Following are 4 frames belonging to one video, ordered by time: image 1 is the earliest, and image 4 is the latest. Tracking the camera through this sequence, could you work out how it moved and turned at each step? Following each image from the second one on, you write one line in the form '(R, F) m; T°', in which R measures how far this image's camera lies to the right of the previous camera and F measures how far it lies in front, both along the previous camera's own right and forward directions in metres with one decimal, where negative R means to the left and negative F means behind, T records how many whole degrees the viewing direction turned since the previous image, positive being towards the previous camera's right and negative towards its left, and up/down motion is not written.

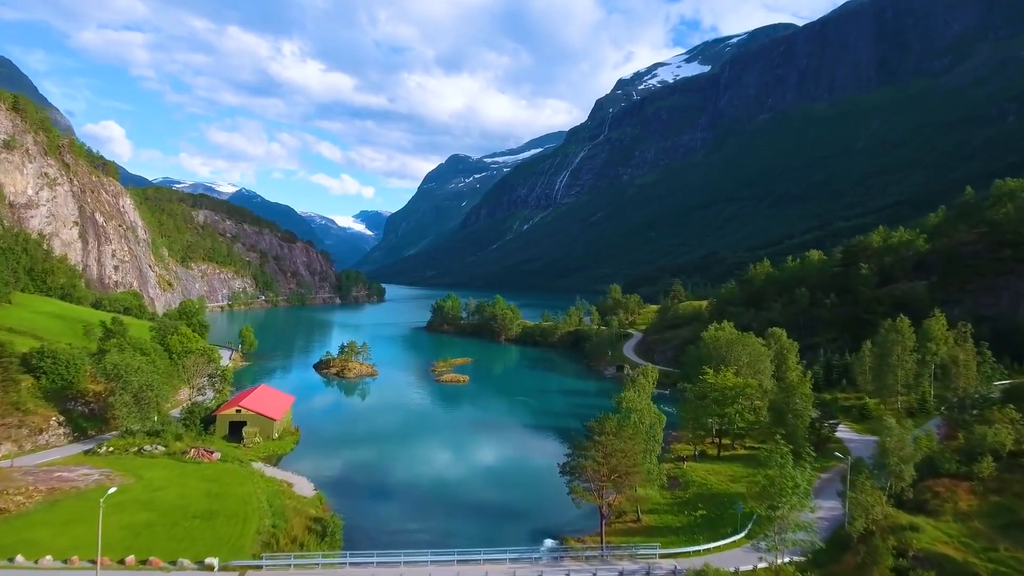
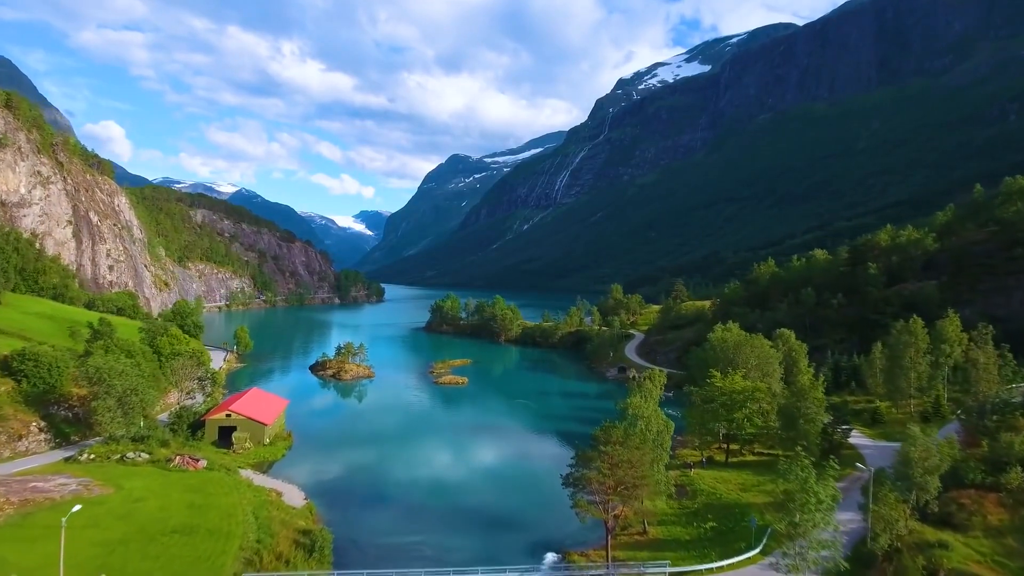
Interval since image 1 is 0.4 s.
(0.0, +1.9) m; 0°
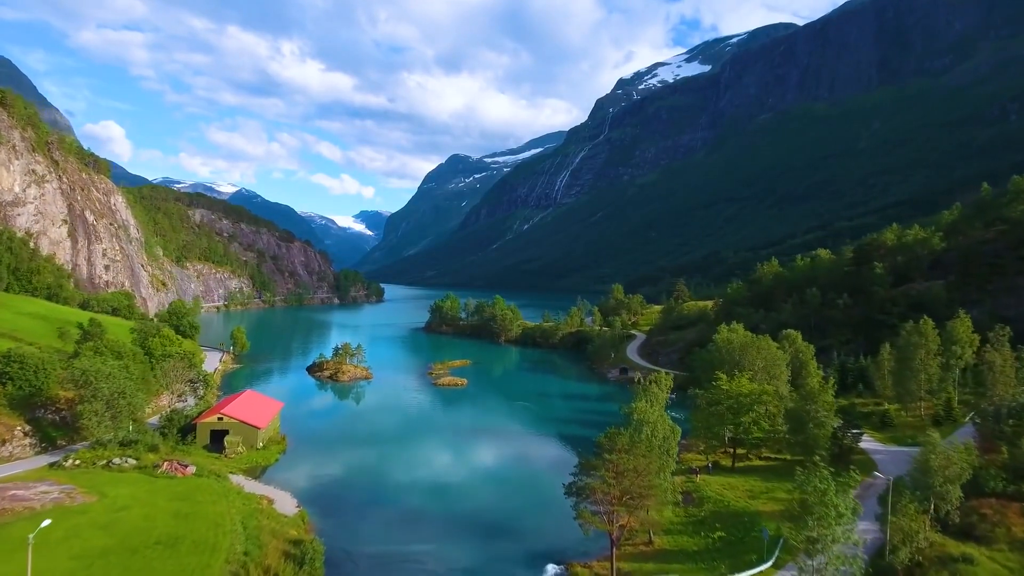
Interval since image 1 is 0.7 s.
(0.0, +1.4) m; 0°
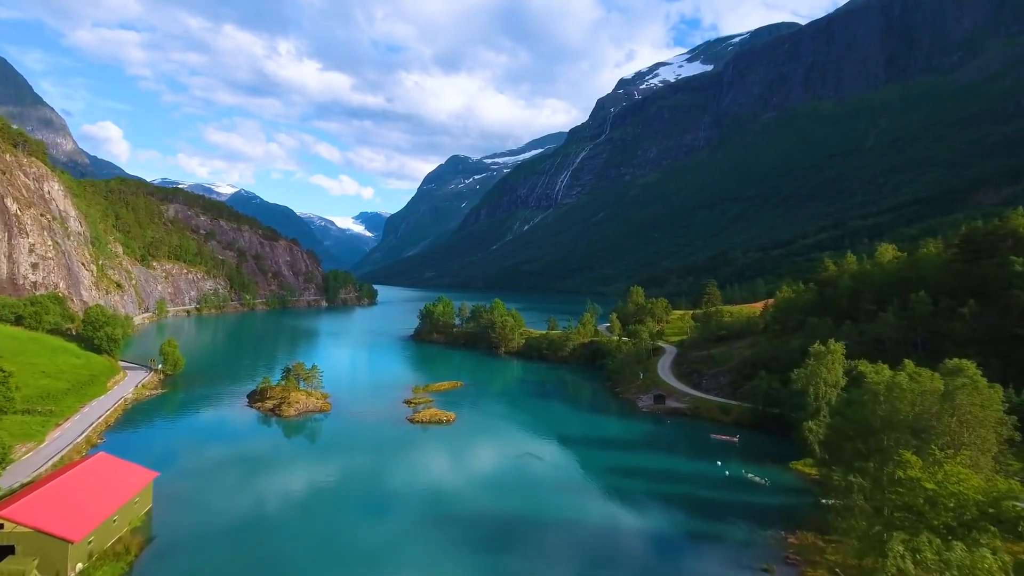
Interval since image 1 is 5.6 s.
(-0.5, +21.9) m; 0°
